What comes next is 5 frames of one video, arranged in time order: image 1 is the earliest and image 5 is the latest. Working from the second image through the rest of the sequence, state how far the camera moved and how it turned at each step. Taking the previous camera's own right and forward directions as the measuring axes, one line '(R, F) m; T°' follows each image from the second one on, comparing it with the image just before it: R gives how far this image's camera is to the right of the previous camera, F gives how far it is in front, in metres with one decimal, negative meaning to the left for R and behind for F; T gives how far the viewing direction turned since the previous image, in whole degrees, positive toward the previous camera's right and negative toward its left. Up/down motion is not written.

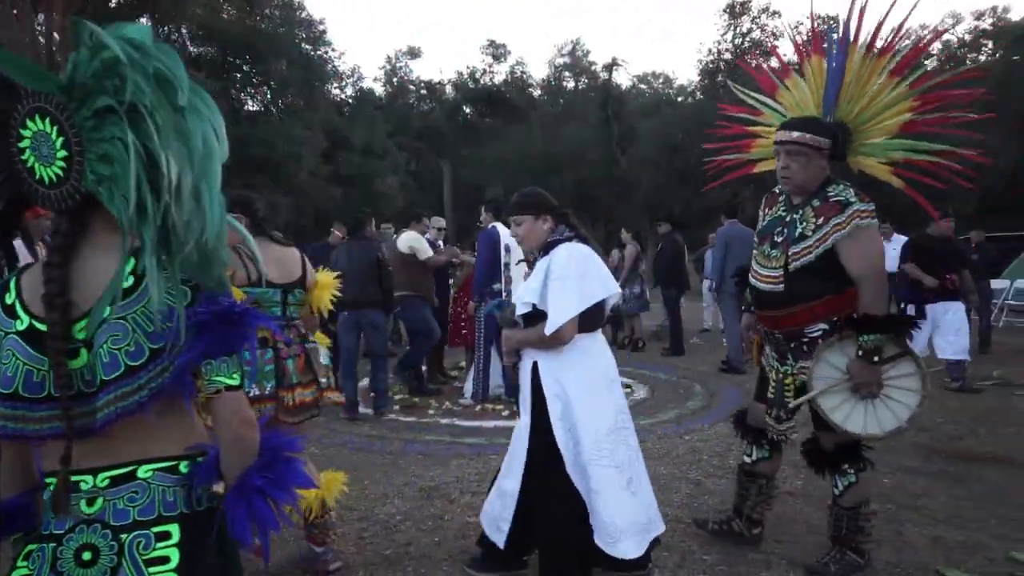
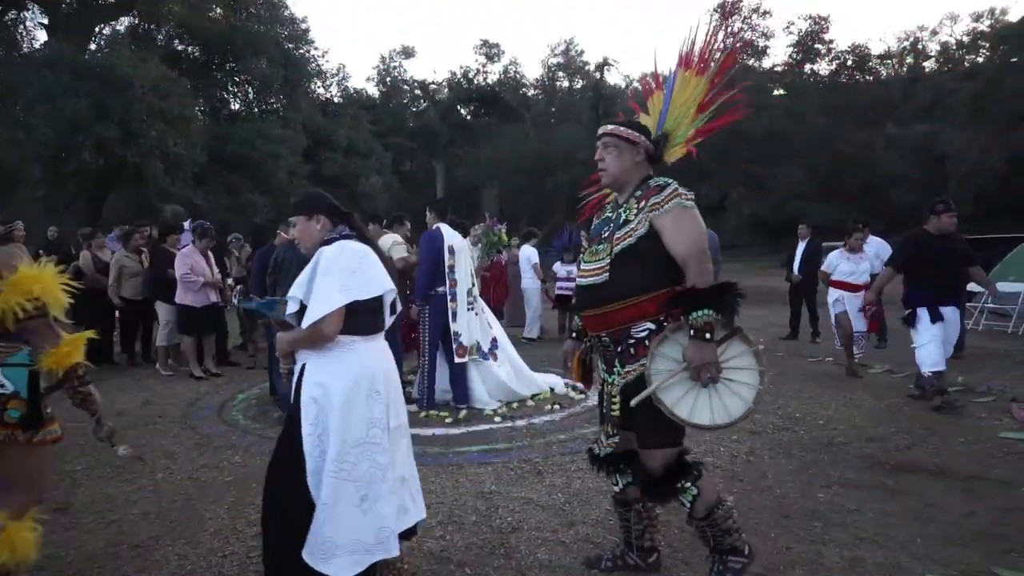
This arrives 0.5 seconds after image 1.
(+0.5, +0.2) m; 0°
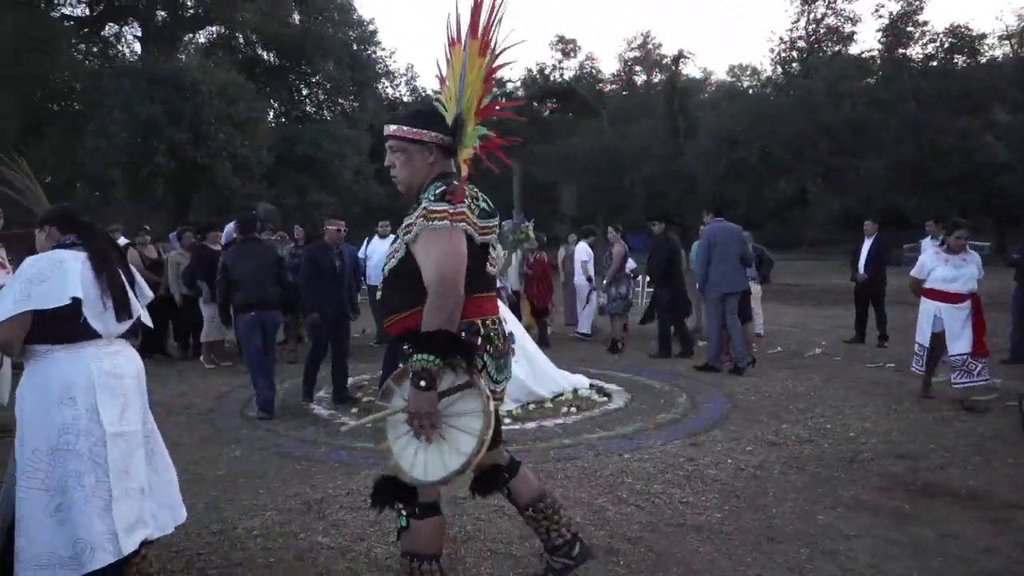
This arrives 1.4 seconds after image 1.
(+0.7, +0.2) m; -7°
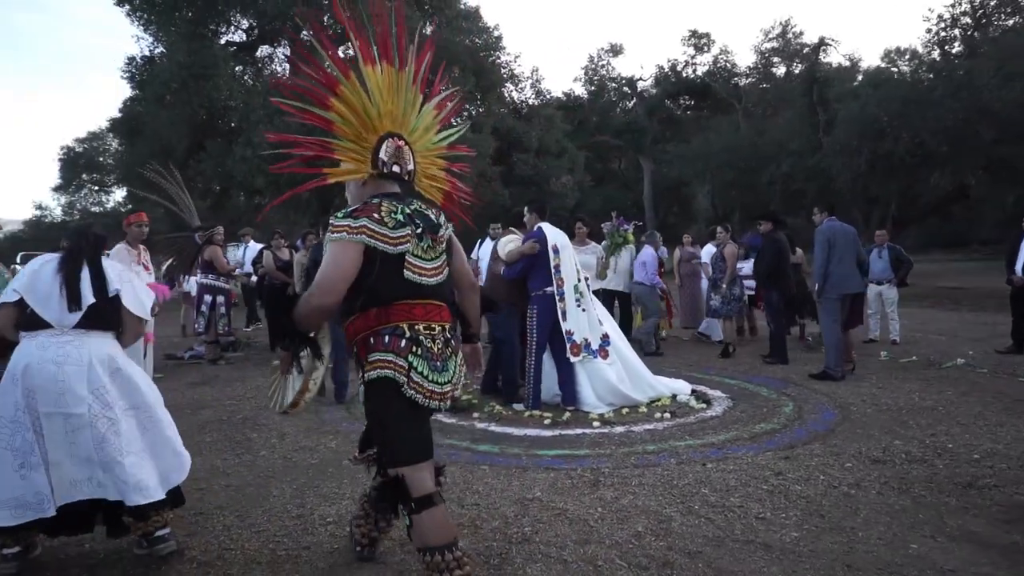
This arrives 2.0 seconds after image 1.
(+0.4, 0.0) m; -11°
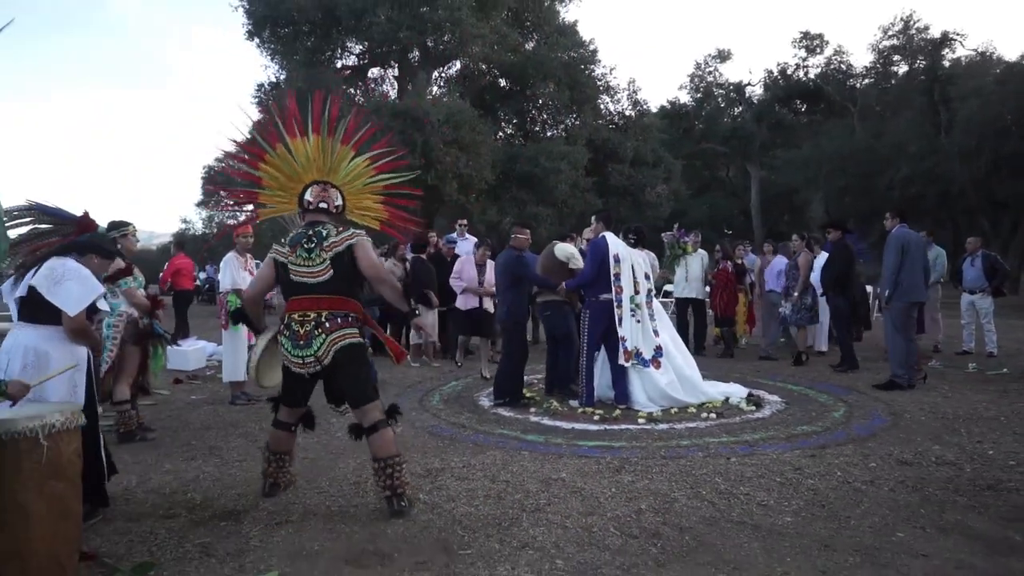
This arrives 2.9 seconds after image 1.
(+0.6, -0.5) m; -9°
